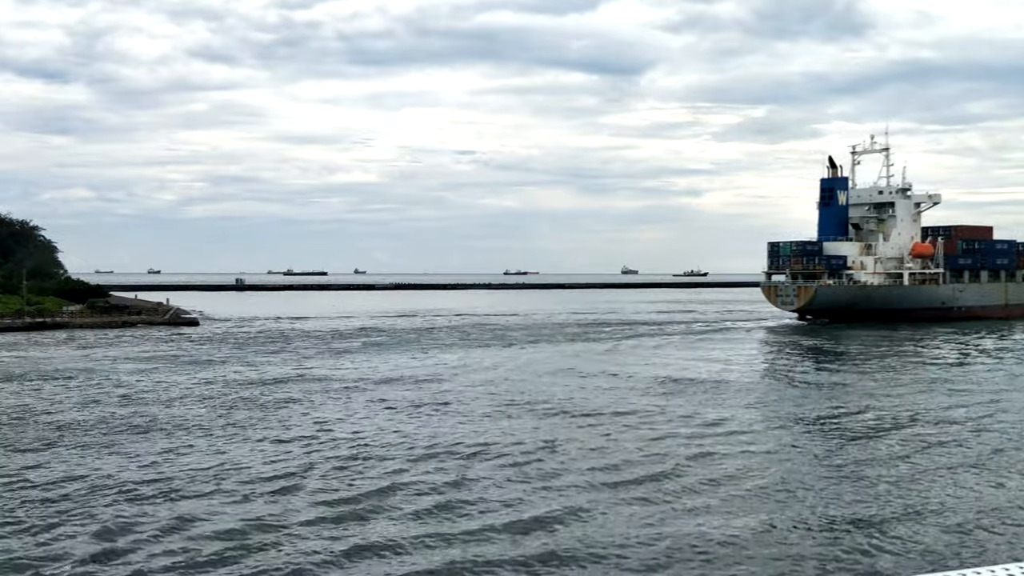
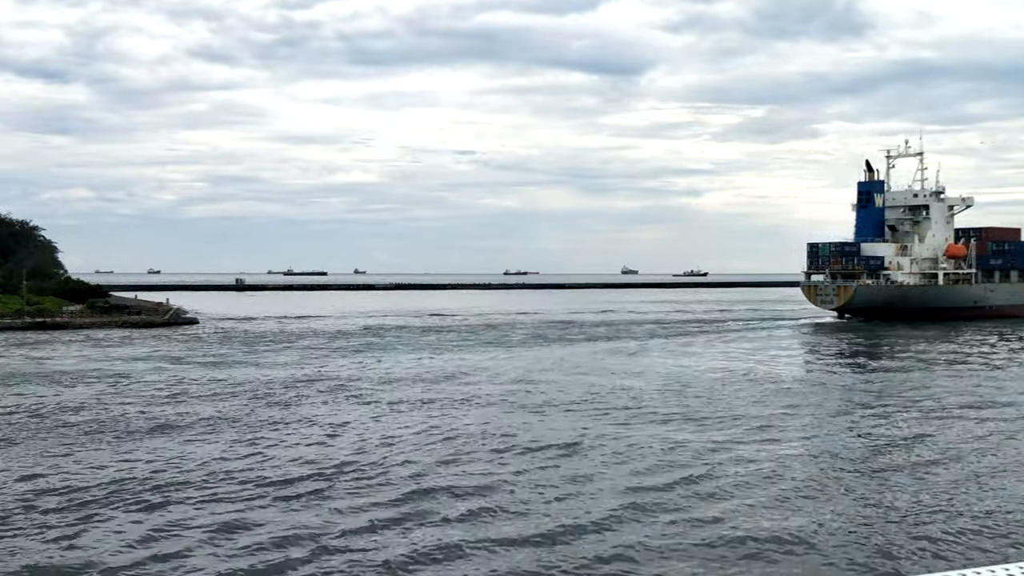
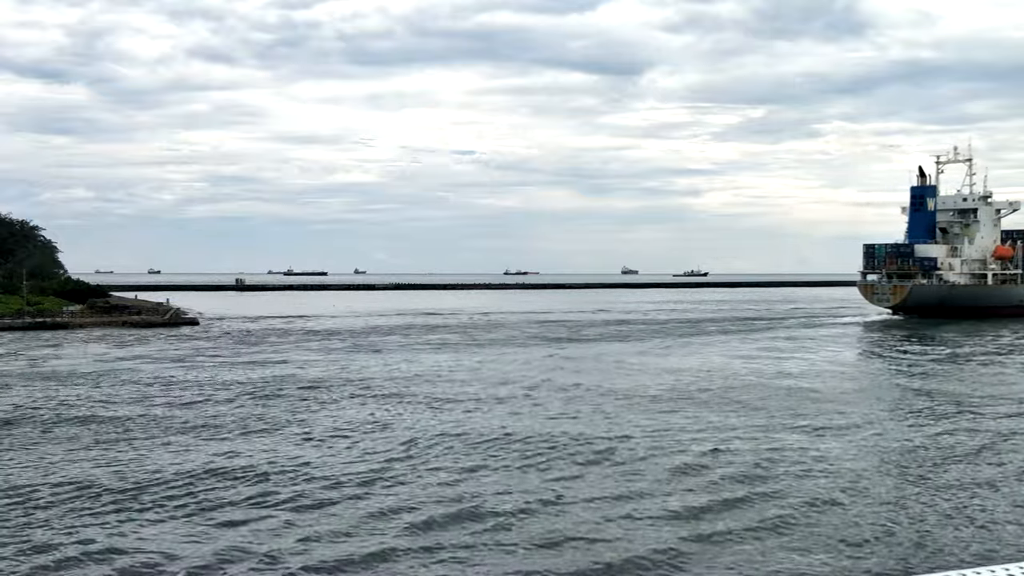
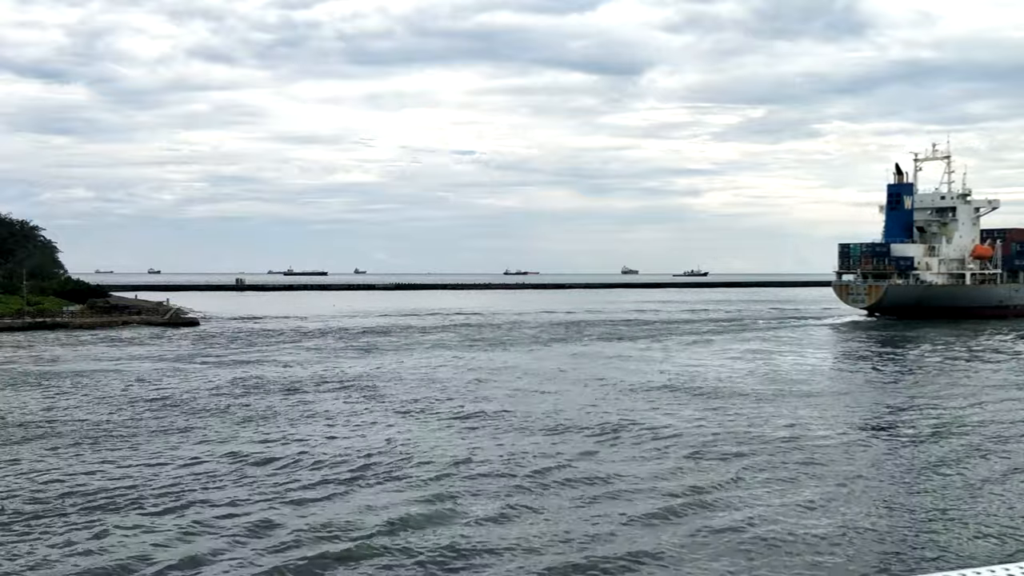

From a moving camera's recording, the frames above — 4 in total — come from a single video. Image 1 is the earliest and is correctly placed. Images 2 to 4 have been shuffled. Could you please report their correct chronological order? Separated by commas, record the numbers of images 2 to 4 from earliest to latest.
2, 4, 3
